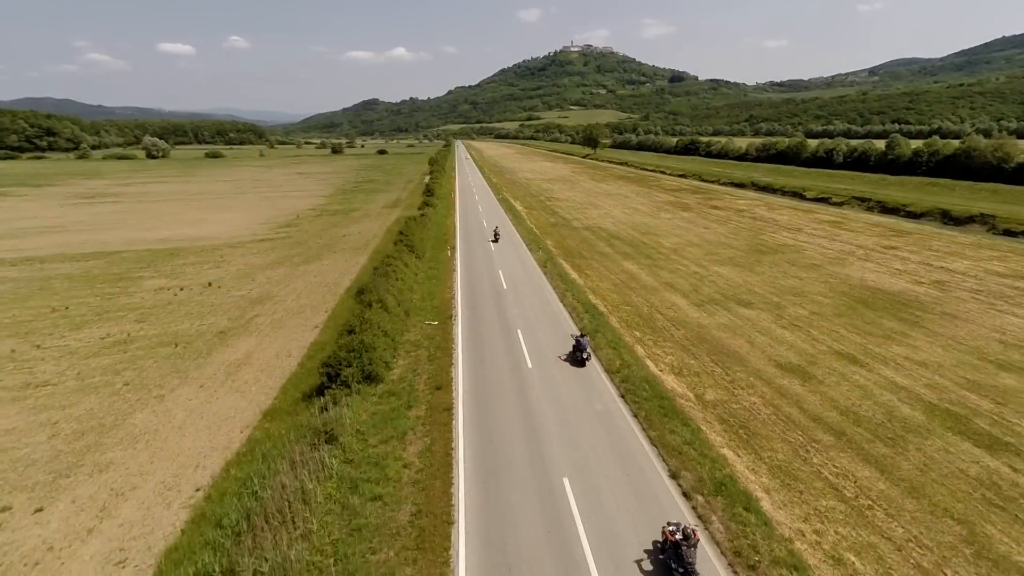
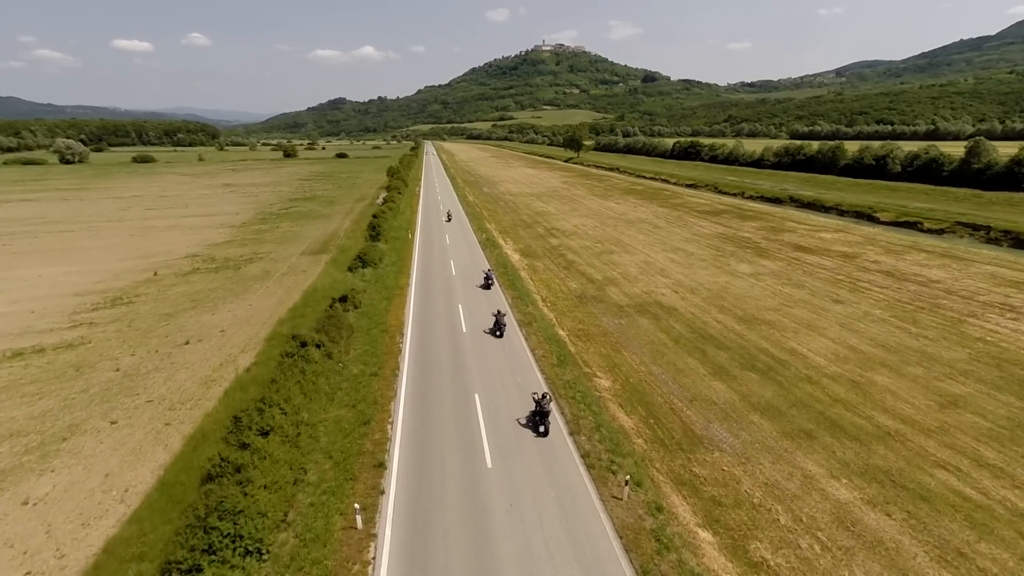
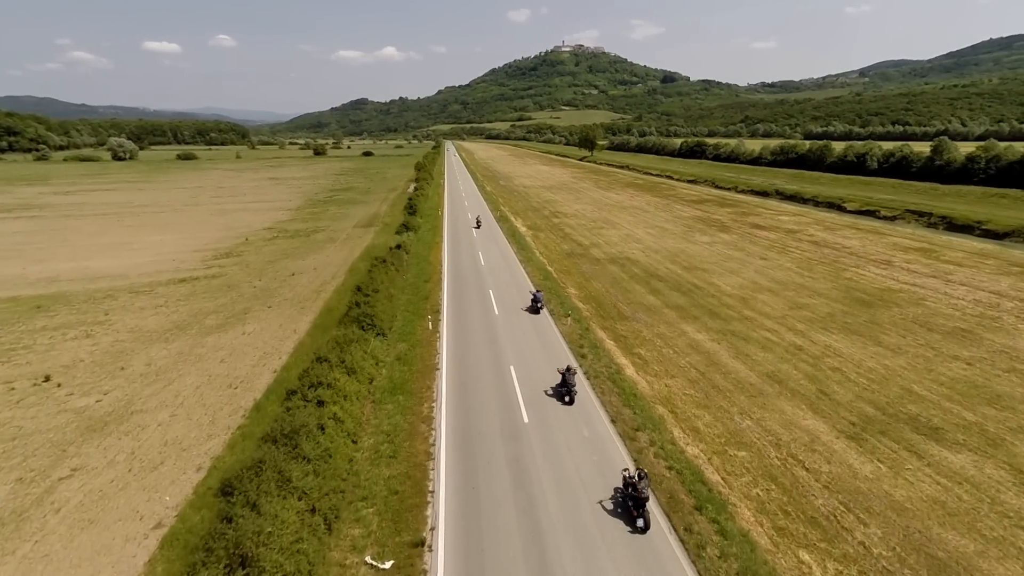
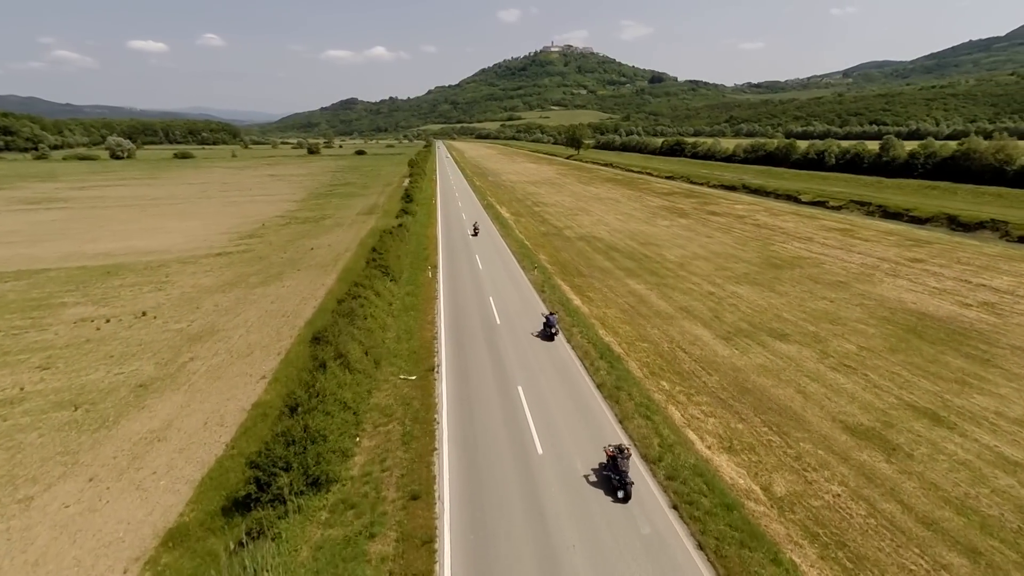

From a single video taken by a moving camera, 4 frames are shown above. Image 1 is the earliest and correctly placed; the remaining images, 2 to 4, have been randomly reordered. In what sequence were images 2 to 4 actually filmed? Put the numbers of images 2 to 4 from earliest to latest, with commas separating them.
4, 3, 2
